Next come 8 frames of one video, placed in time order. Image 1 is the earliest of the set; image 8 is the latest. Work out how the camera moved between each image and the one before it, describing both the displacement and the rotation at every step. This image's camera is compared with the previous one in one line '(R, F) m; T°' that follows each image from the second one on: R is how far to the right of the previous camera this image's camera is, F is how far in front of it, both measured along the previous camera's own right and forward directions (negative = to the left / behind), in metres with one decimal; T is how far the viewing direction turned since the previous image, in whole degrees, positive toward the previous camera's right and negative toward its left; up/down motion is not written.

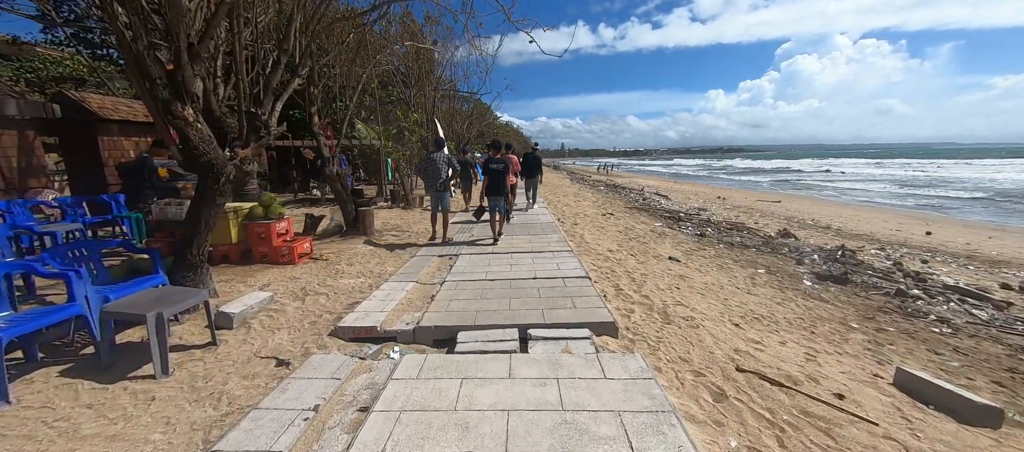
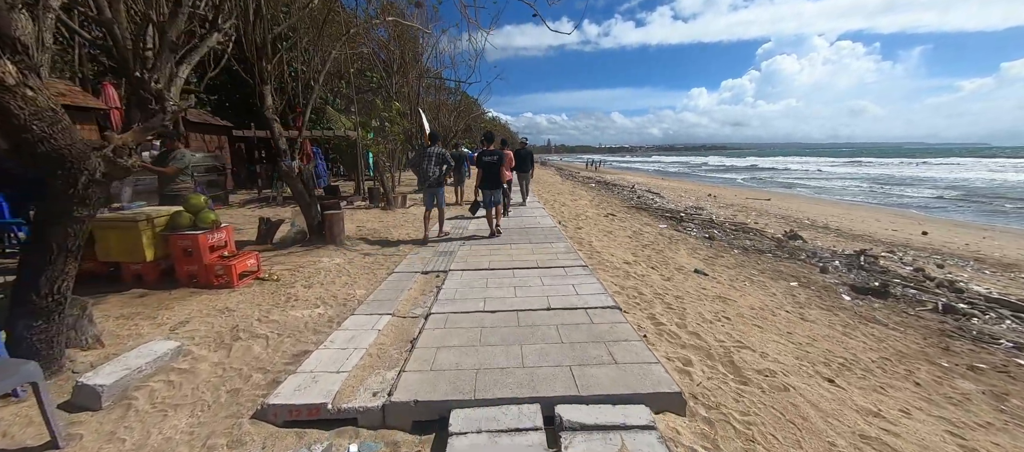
(-0.2, +1.0) m; +2°
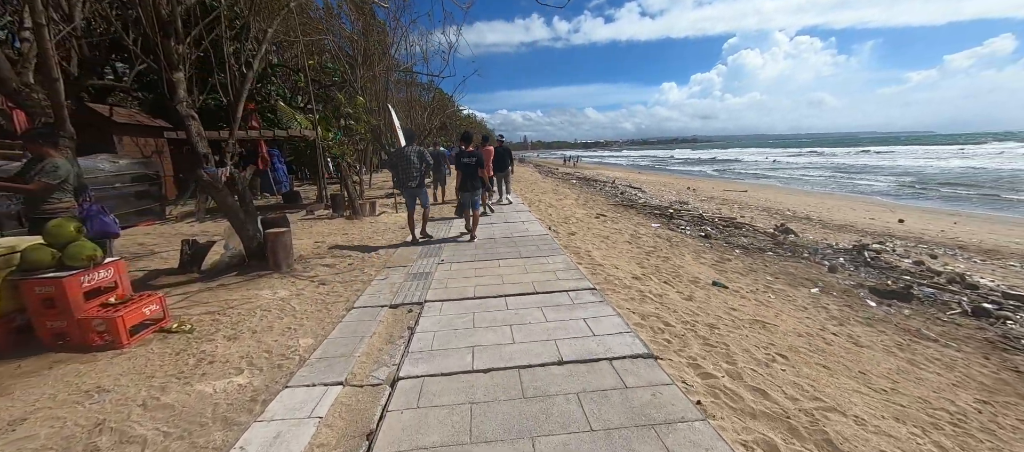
(-0.1, +0.9) m; +3°
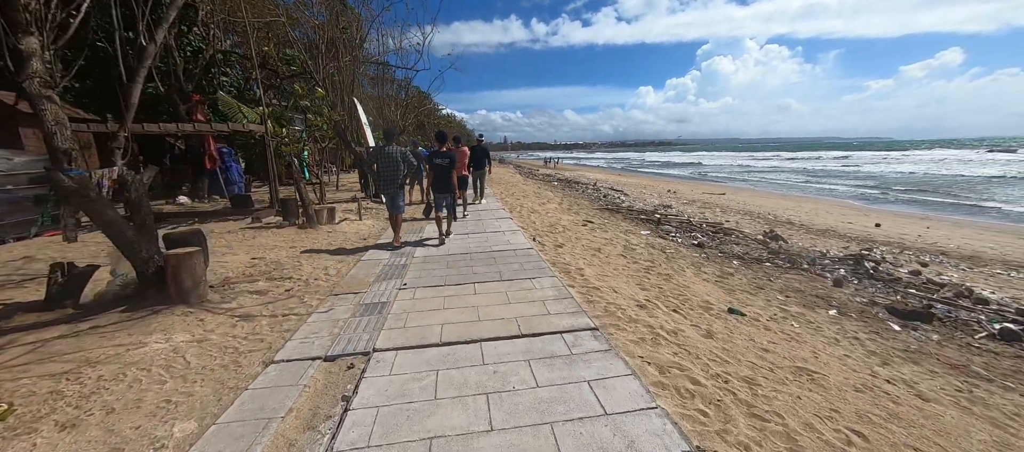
(0.0, +0.8) m; +3°
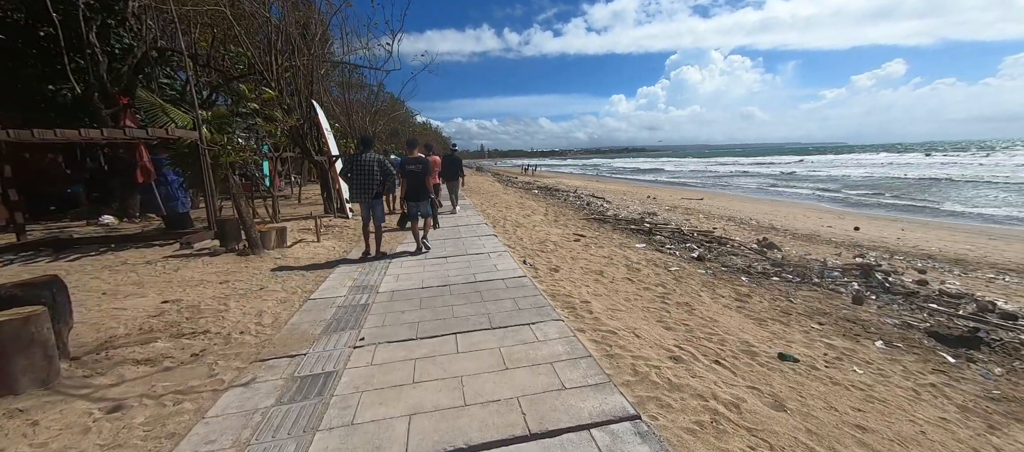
(-0.1, +0.9) m; +3°
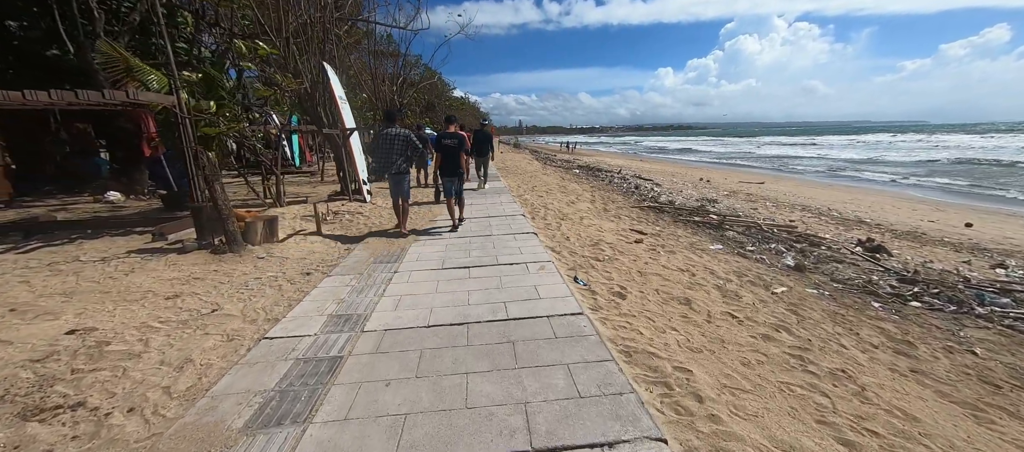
(-0.1, +1.4) m; -6°
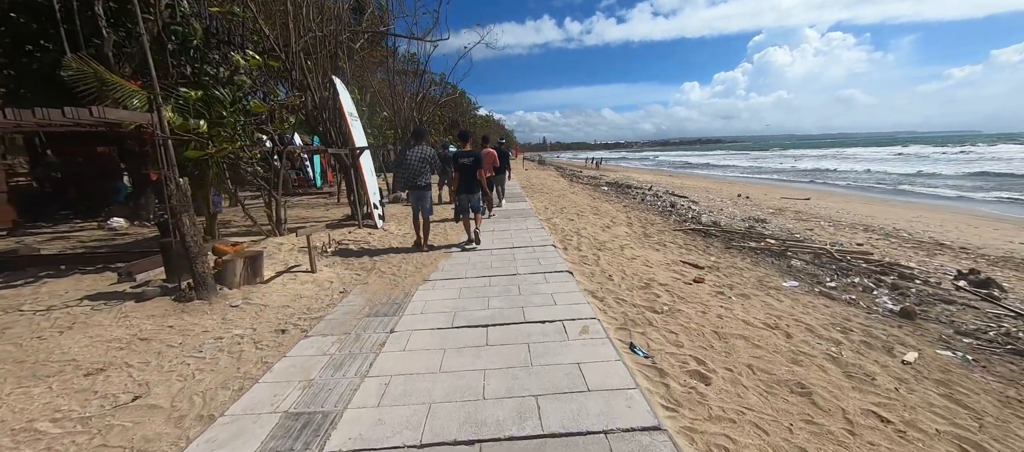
(-0.1, +0.9) m; -4°
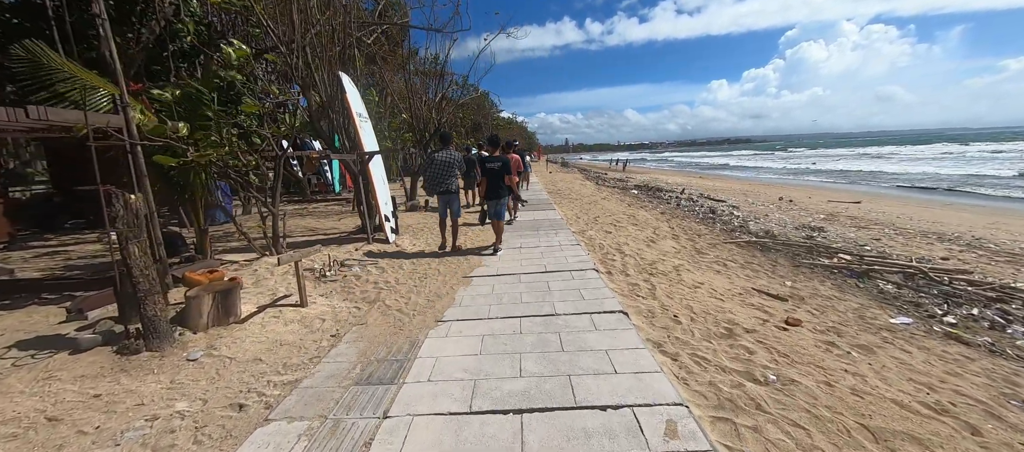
(-0.1, +0.9) m; -3°
